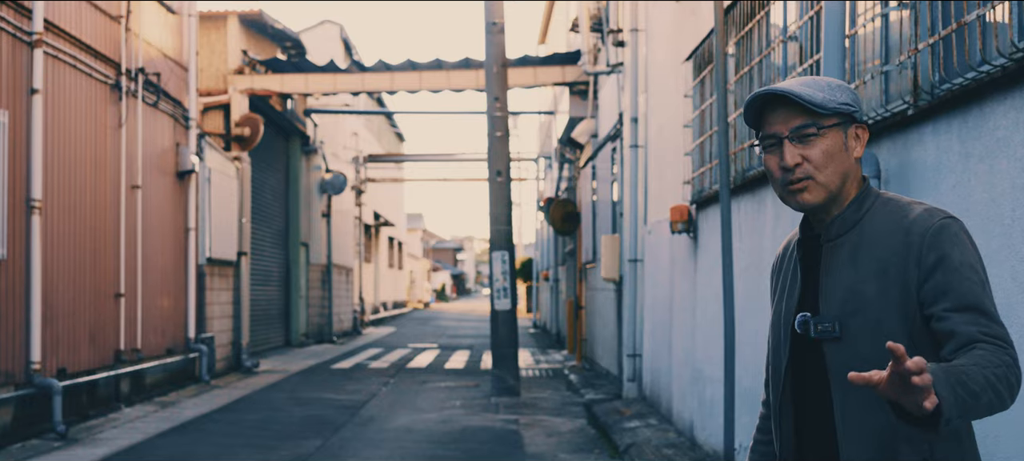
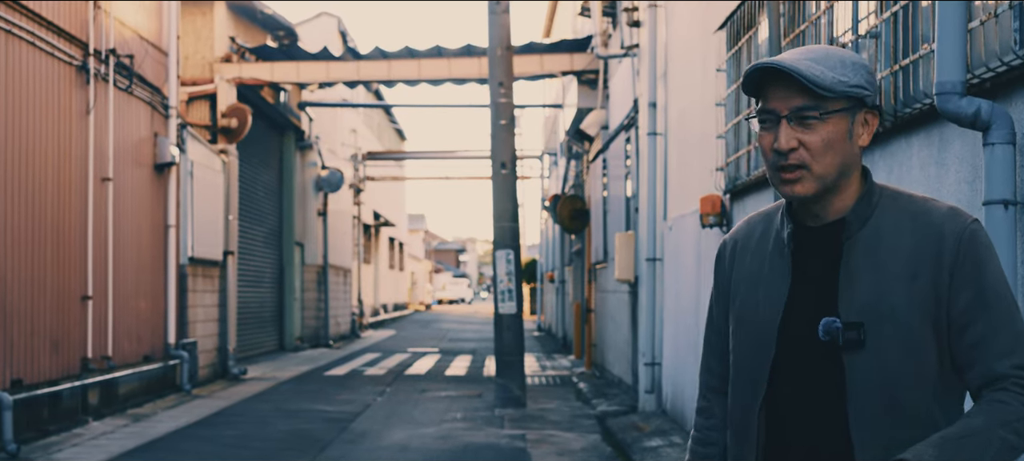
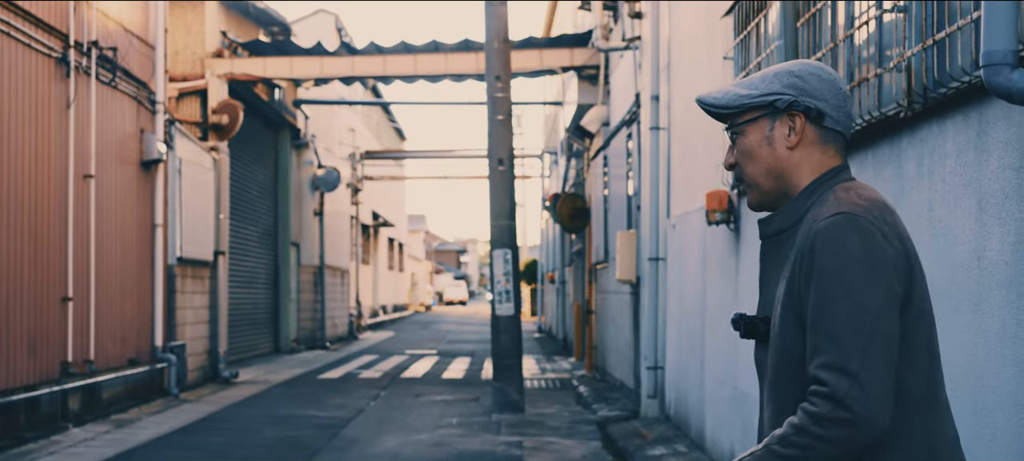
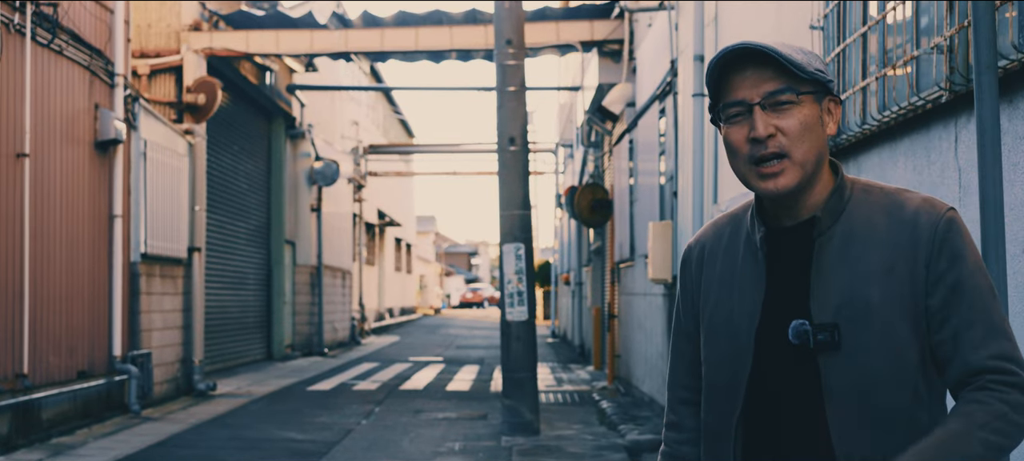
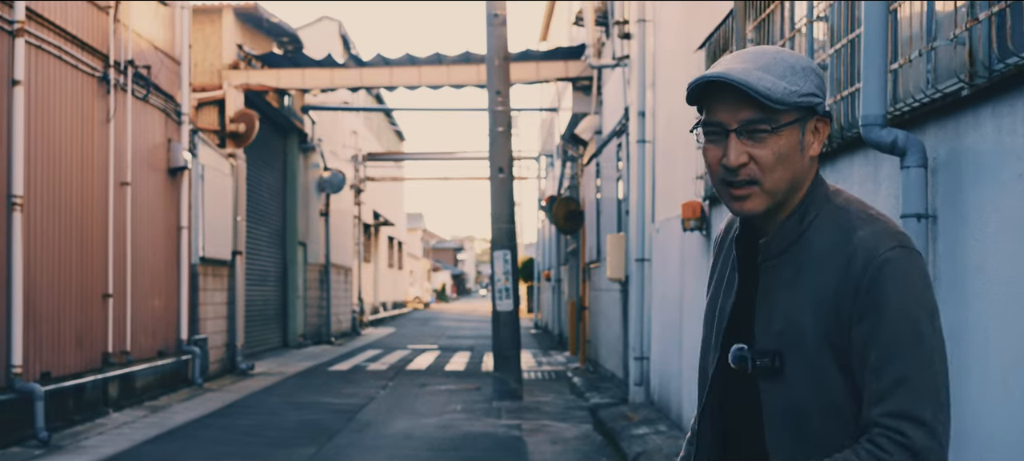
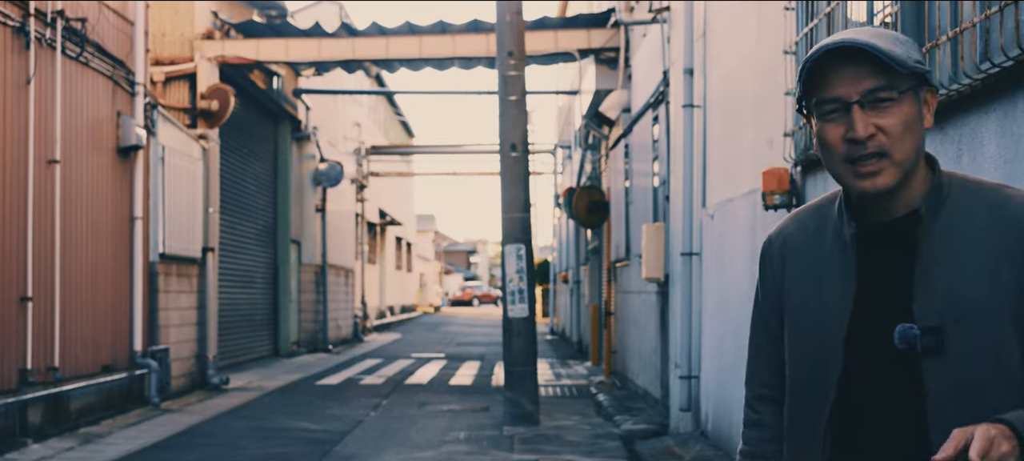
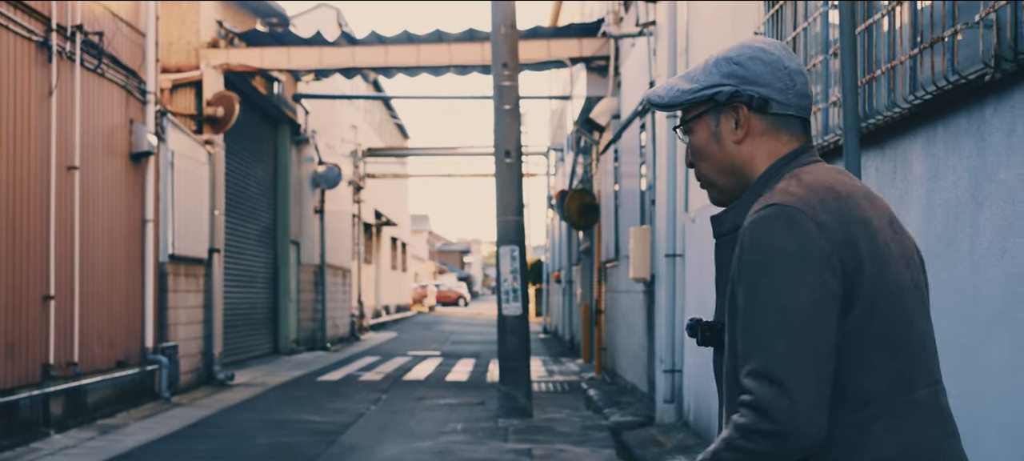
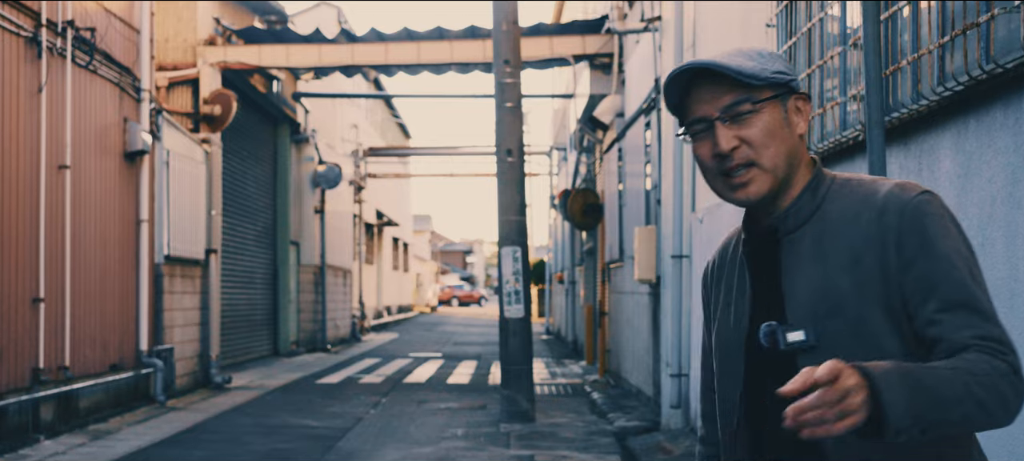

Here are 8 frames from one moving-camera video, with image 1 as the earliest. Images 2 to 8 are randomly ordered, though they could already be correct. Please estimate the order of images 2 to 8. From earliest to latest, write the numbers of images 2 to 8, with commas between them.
5, 2, 3, 7, 8, 6, 4
